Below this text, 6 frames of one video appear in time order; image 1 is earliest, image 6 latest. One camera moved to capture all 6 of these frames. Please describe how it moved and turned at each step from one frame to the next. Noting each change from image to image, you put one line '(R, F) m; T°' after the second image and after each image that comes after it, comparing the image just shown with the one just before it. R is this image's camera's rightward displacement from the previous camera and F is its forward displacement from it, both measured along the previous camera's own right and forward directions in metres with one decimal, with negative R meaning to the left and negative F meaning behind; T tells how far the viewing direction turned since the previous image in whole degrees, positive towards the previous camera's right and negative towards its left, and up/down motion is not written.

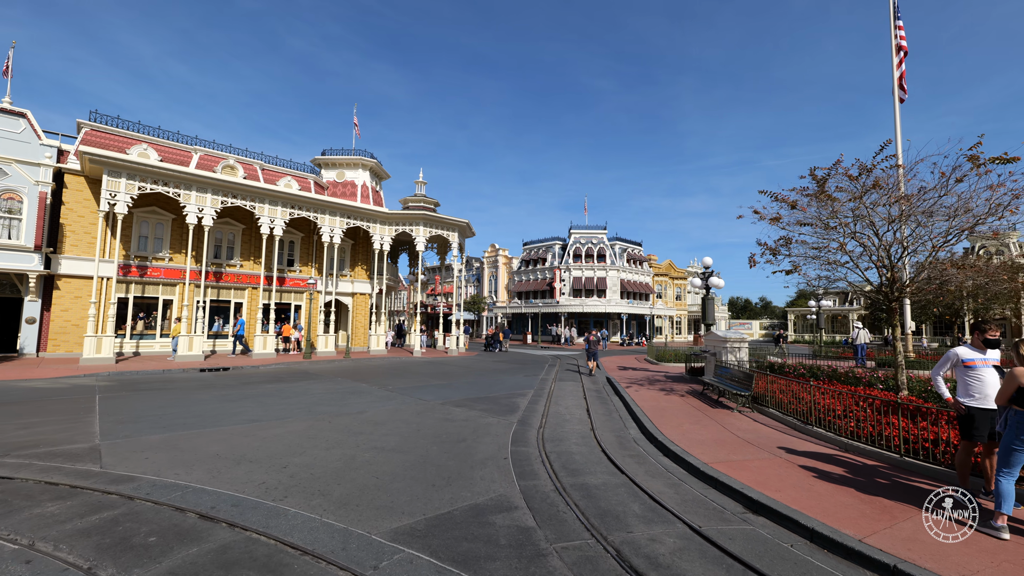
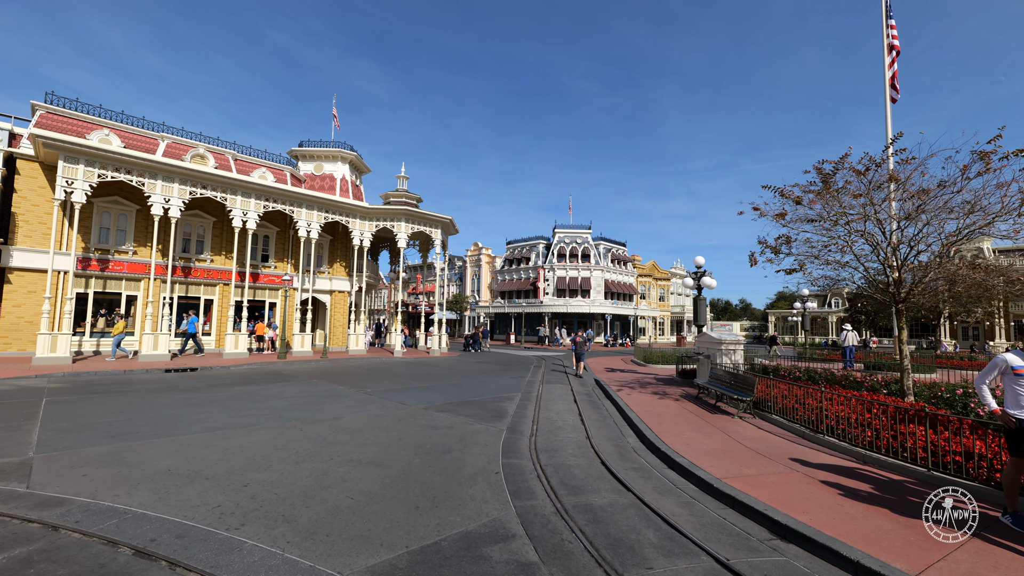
(-0.1, +0.6) m; +2°
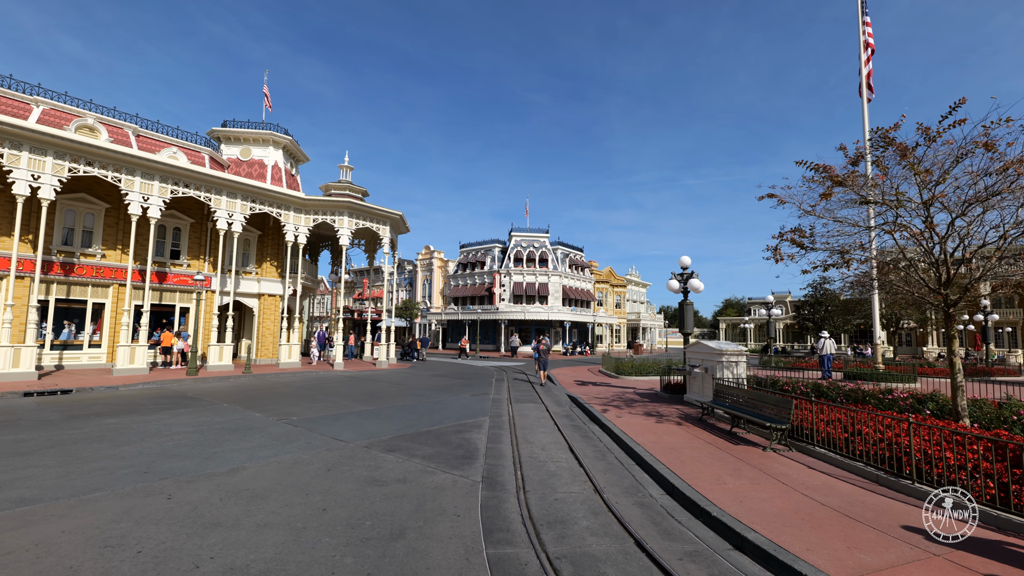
(-0.3, +2.1) m; +6°
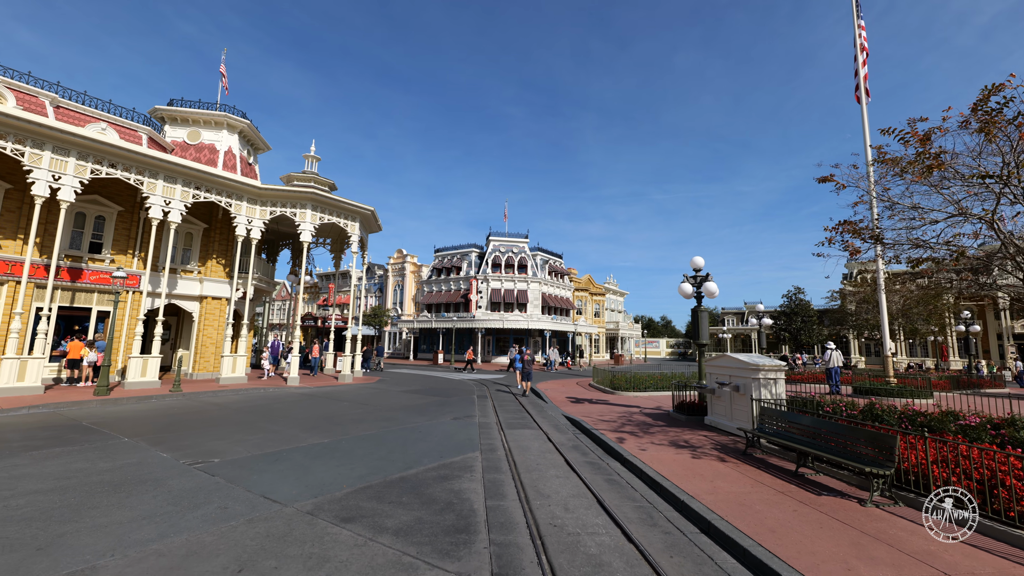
(-0.5, +1.9) m; +4°
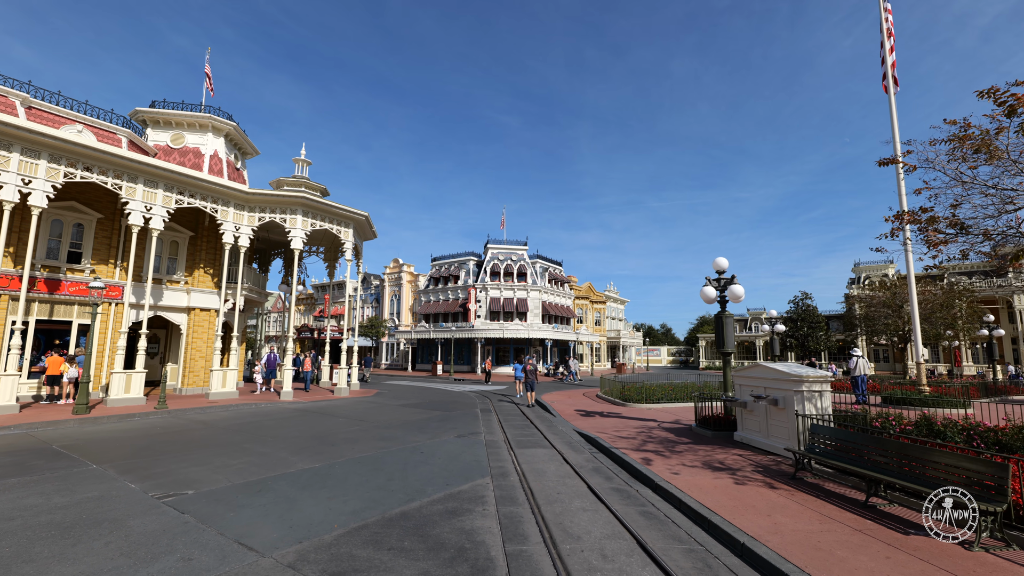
(-0.2, +0.8) m; 0°
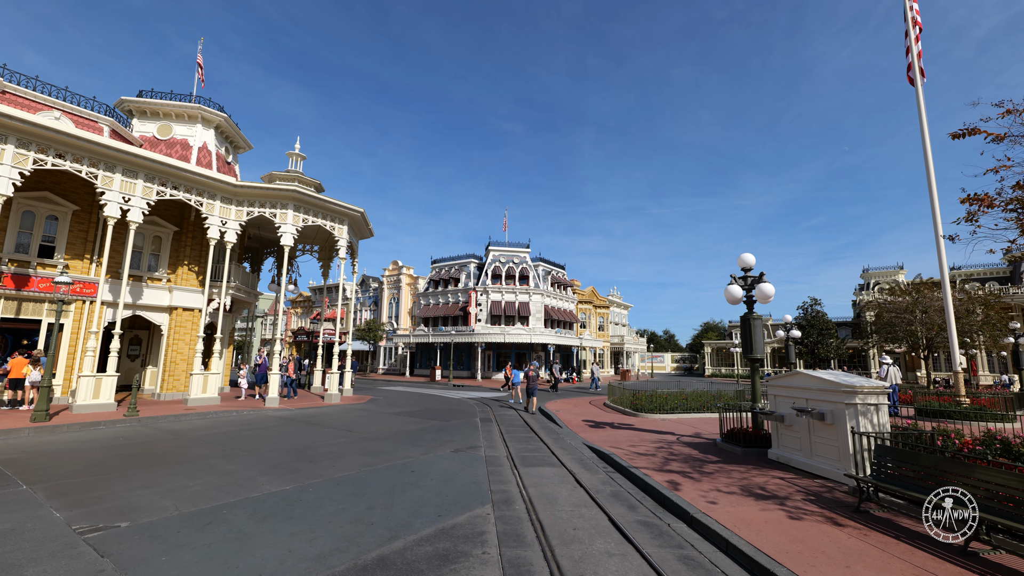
(-0.1, +1.0) m; 0°
